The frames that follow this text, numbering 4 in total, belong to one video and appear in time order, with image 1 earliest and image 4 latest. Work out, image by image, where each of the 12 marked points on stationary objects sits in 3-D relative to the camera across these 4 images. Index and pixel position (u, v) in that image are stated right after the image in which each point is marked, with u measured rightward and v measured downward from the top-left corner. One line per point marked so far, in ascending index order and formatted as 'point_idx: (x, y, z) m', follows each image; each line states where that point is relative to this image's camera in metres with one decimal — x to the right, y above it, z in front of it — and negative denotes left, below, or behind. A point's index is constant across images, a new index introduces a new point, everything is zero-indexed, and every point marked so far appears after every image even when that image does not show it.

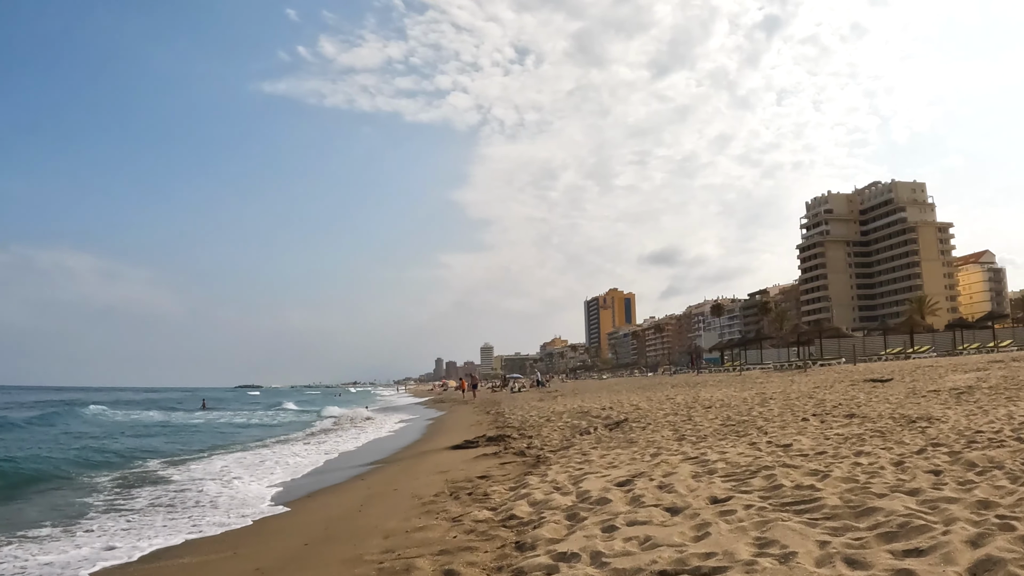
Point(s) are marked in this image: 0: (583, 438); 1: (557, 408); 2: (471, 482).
0: (+1.3, -2.7, +11.0) m
1: (+1.4, -3.8, +19.0) m
2: (-0.5, -2.4, +7.5) m
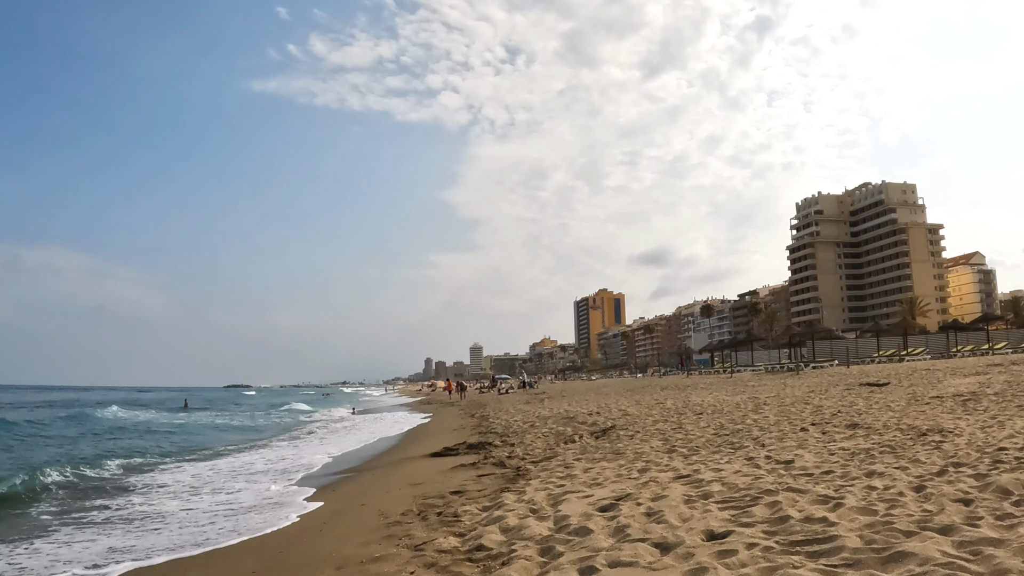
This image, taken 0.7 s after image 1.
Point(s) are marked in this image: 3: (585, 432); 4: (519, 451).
0: (+1.0, -2.7, +10.4) m
1: (+0.9, -3.8, +18.3) m
2: (-0.8, -2.4, +6.9) m
3: (+1.4, -2.9, +12.0) m
4: (+0.1, -2.9, +10.8) m
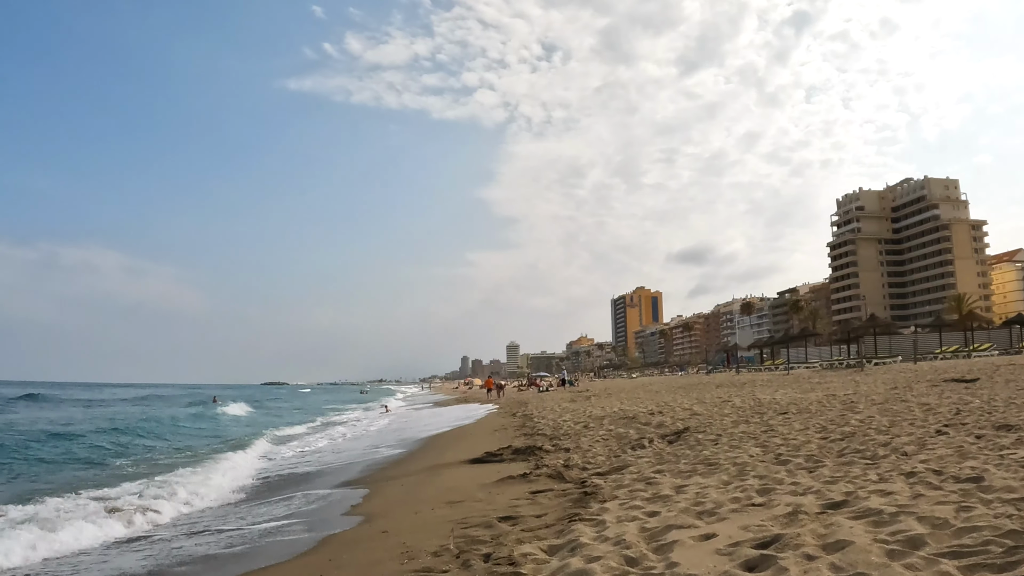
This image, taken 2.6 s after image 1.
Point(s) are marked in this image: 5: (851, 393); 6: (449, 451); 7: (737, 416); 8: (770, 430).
0: (+1.8, -2.3, +8.5) m
1: (+2.2, -3.4, +16.4) m
2: (-0.2, -2.0, +5.1) m
3: (+2.3, -2.5, +10.0) m
4: (+1.0, -2.5, +8.9) m
5: (+10.1, -3.2, +18.0) m
6: (-1.2, -3.3, +12.1) m
7: (+4.6, -2.6, +12.3) m
8: (+4.1, -2.3, +9.7) m
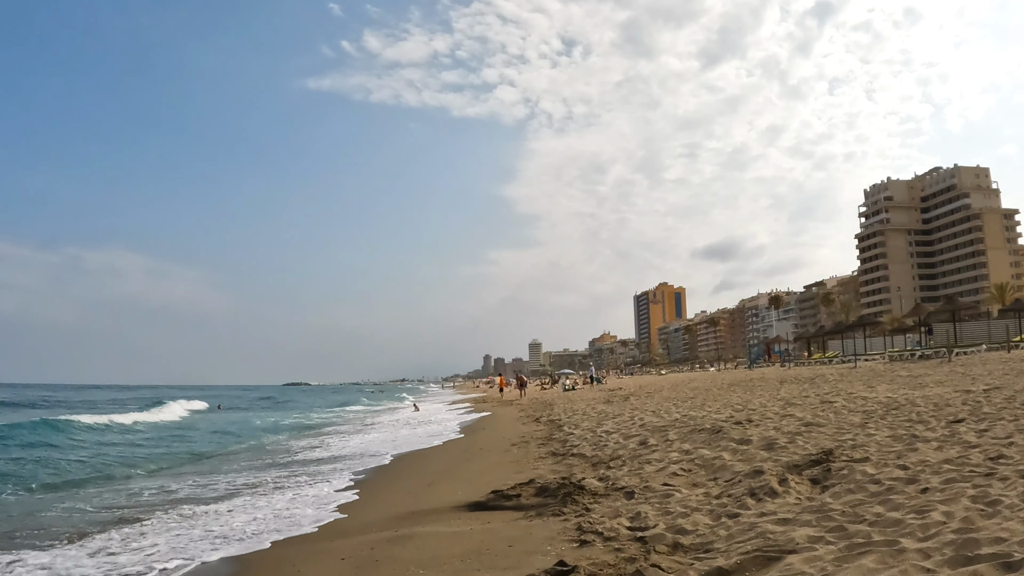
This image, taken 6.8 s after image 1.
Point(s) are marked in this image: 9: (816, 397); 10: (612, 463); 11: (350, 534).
0: (+1.9, -1.6, +4.4) m
1: (+2.7, -2.6, +12.3) m
2: (-0.1, -1.4, +1.0) m
3: (+2.6, -1.7, +5.9) m
4: (+1.1, -1.8, +4.8) m
5: (+10.7, -2.3, +13.6) m
6: (-0.9, -2.6, +8.1) m
7: (+4.9, -1.9, +8.1) m
8: (+4.3, -1.5, +5.4) m
9: (+7.7, -2.6, +14.3) m
10: (+1.3, -2.2, +7.7) m
11: (-1.4, -2.4, +6.0) m
